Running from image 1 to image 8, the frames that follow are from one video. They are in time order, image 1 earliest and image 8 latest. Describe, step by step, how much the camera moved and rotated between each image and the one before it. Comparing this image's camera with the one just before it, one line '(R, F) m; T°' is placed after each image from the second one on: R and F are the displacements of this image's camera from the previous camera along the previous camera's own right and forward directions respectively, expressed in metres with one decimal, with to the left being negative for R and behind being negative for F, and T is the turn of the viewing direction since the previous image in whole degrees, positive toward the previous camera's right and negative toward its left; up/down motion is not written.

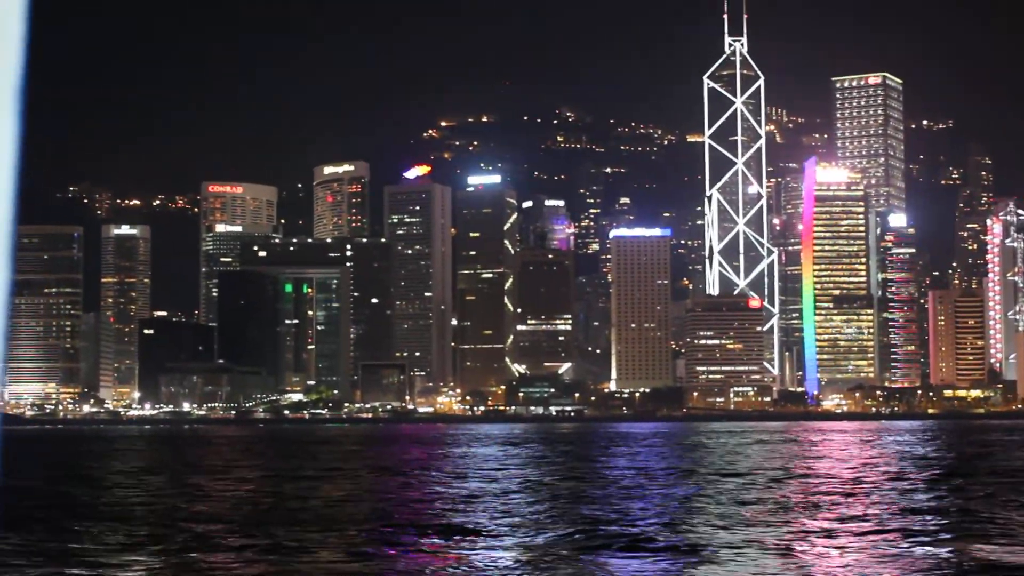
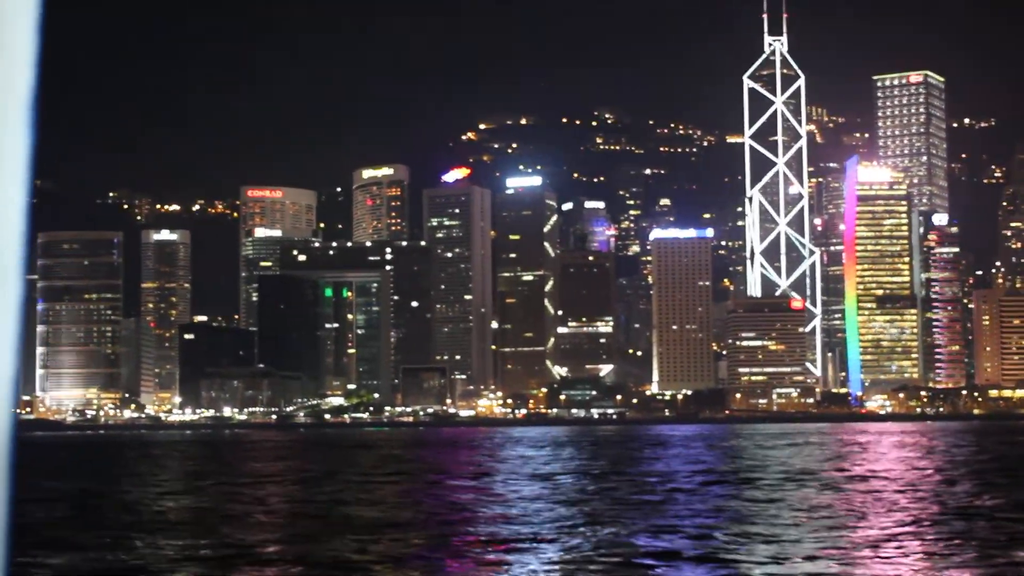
(0.0, +0.4) m; -1°
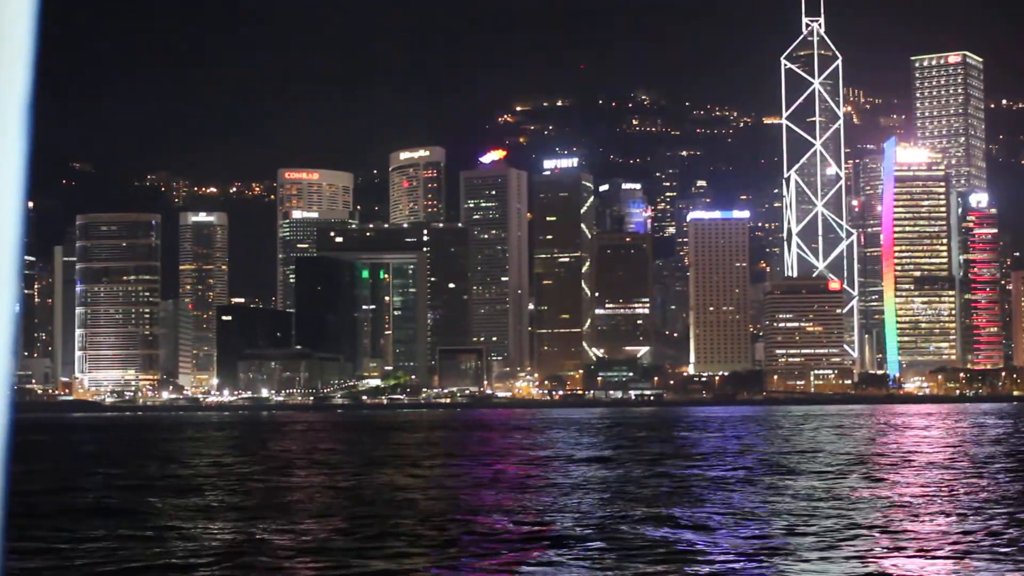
(-0.1, 0.0) m; -1°
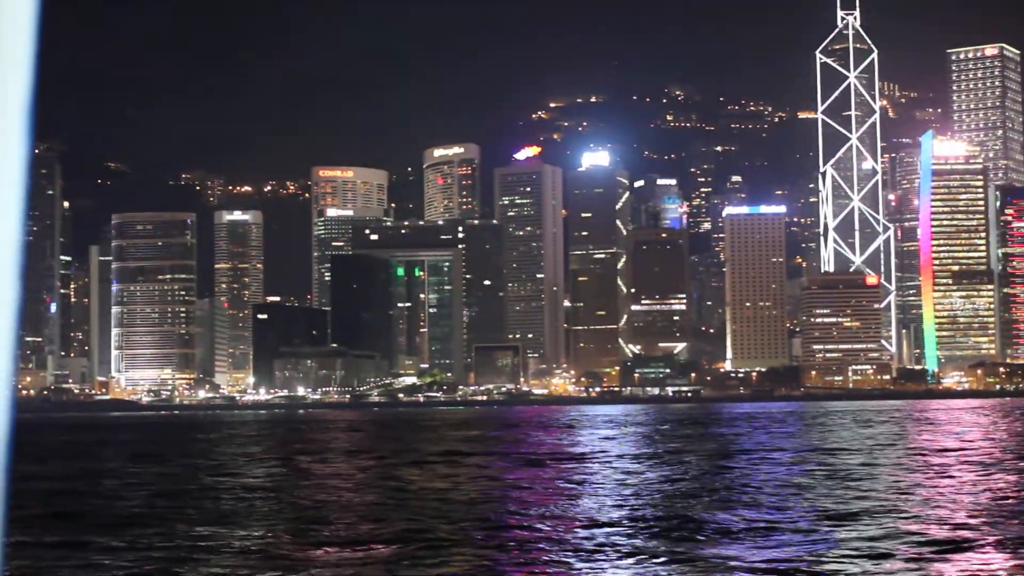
(-0.1, +0.3) m; -1°
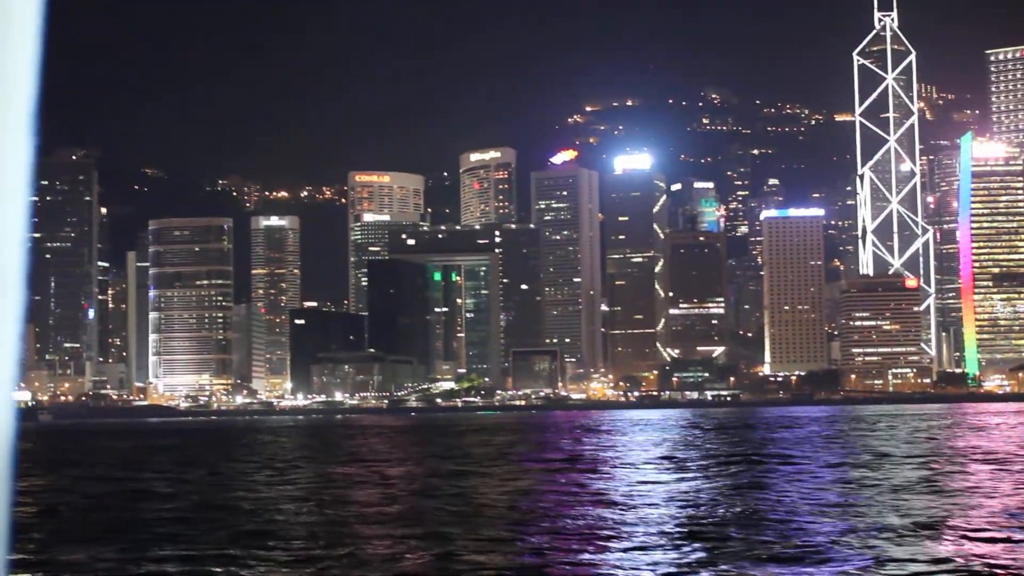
(-0.1, +0.3) m; -1°
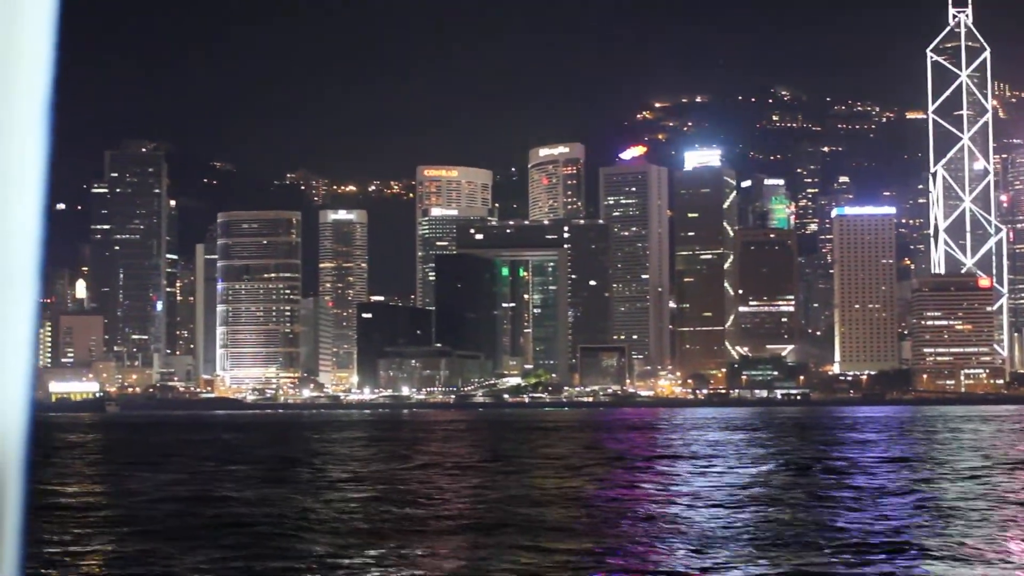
(-0.1, +0.6) m; -2°
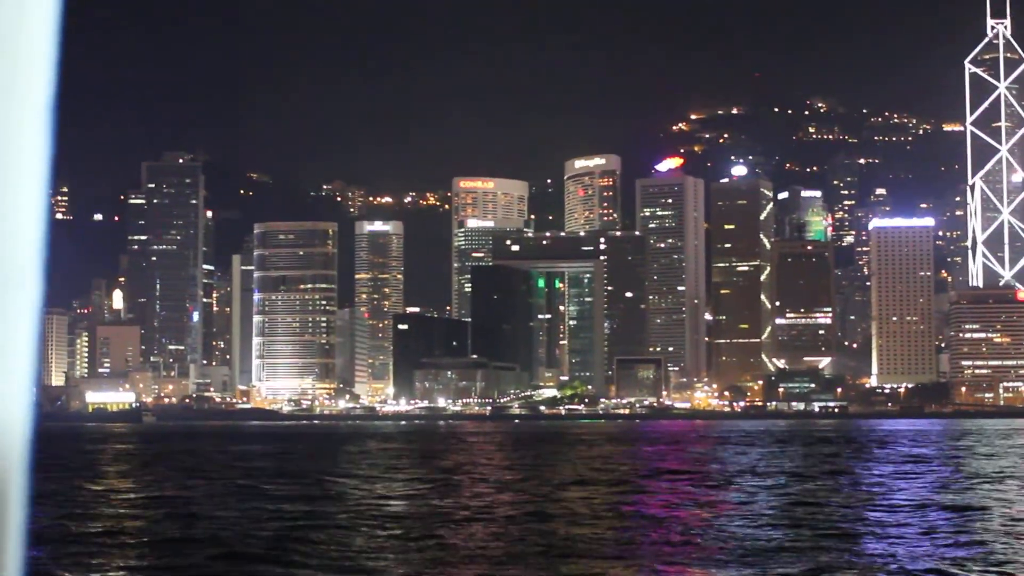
(-0.1, +0.2) m; -1°
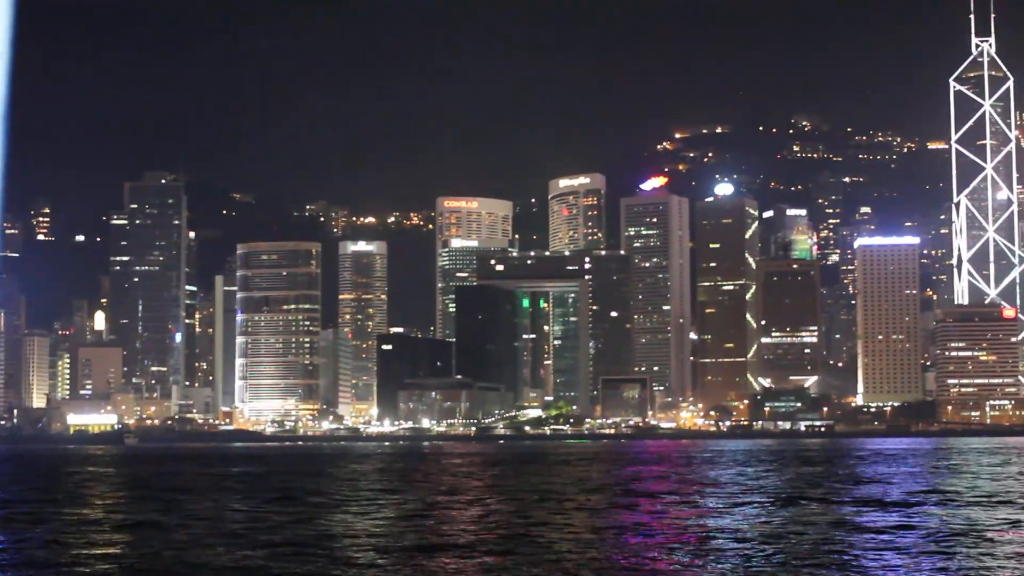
(0.0, +0.5) m; 0°
